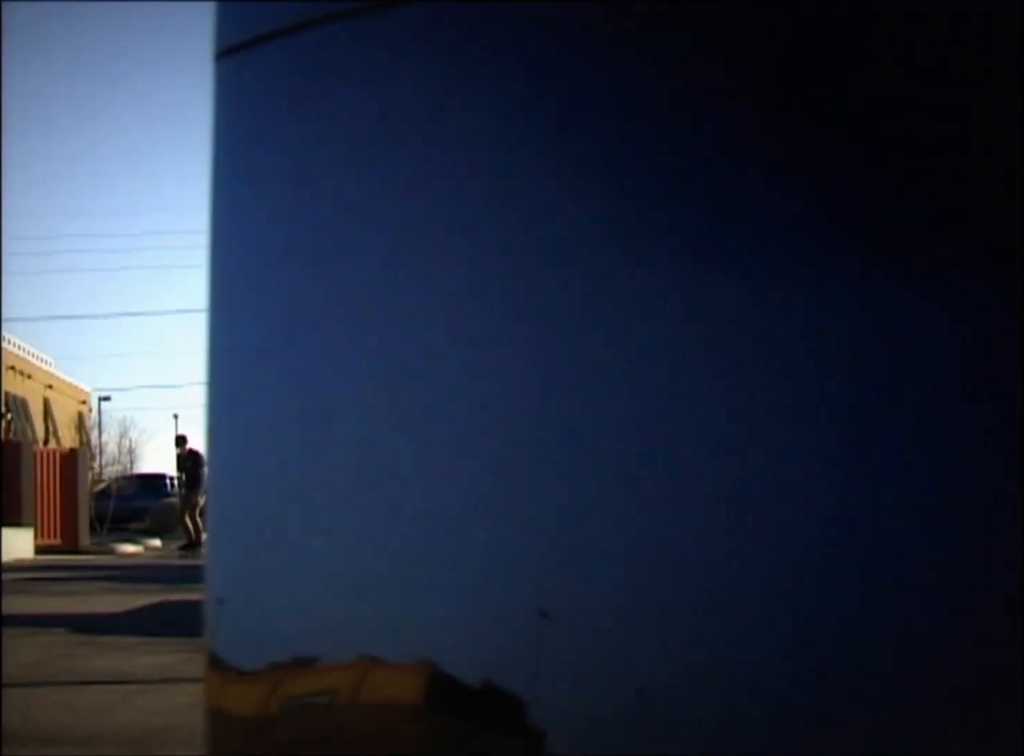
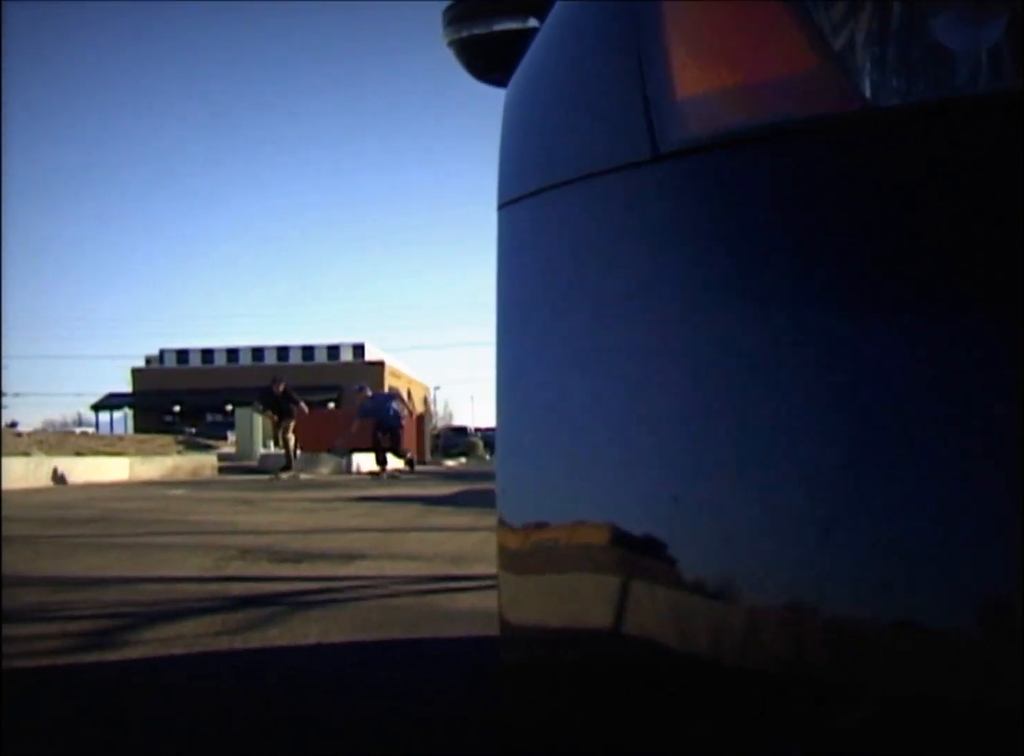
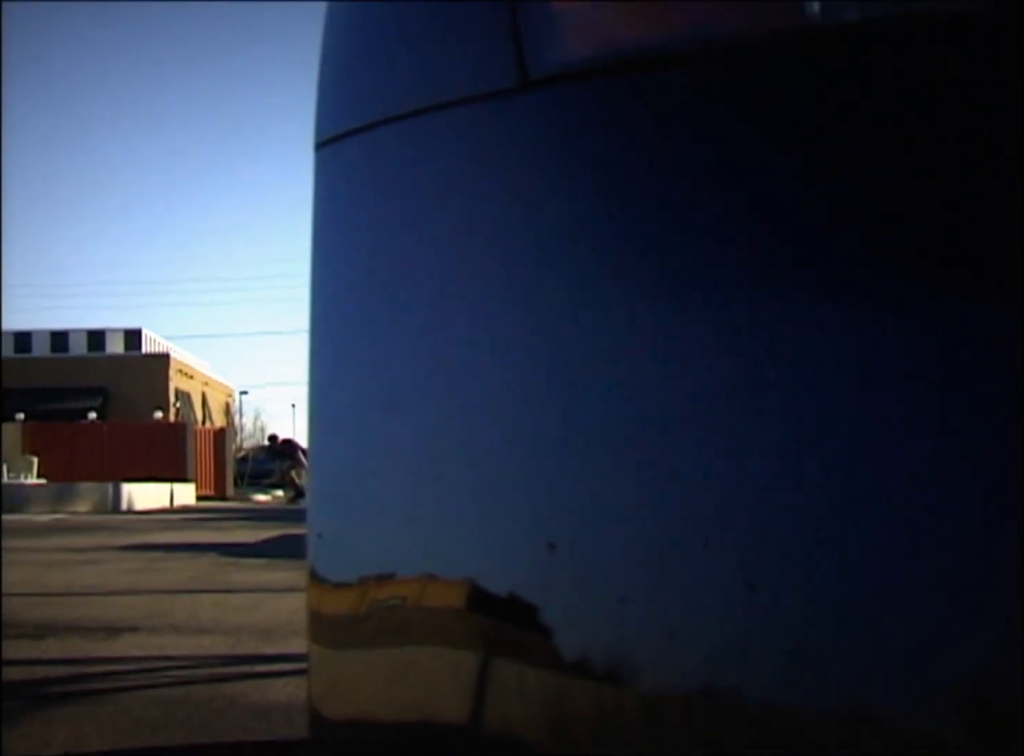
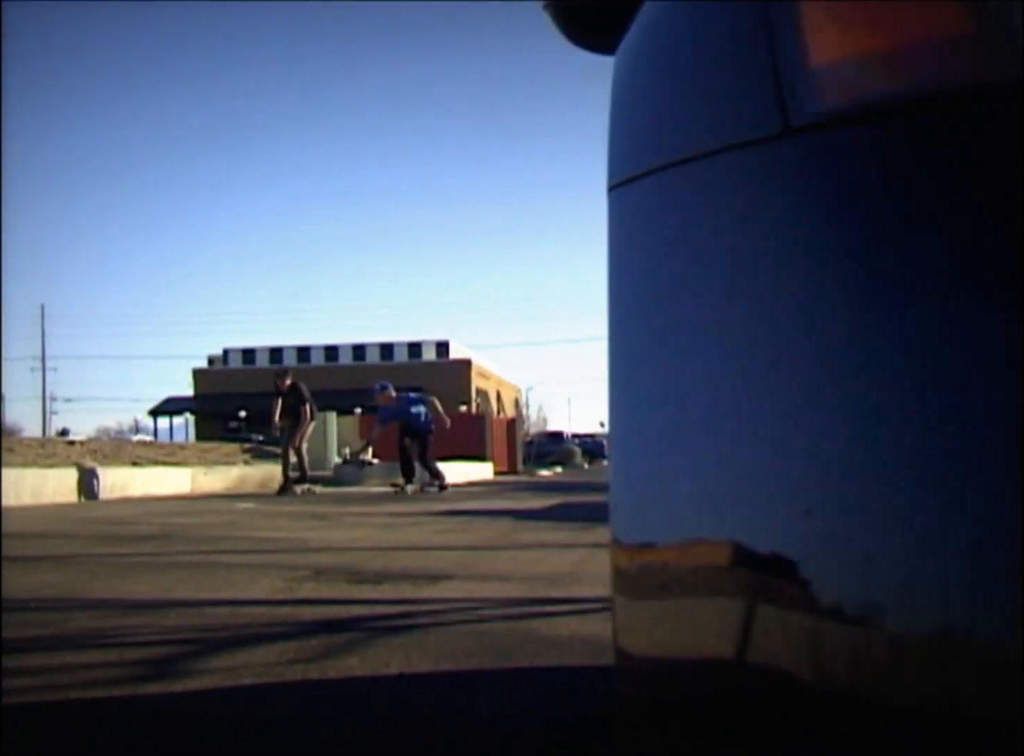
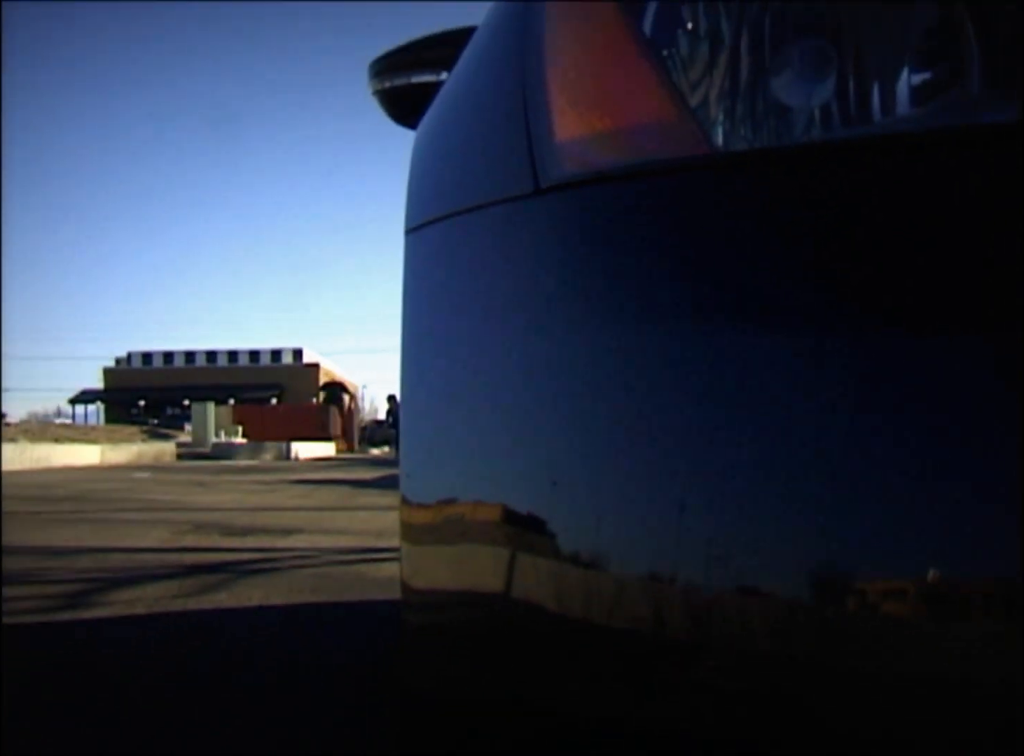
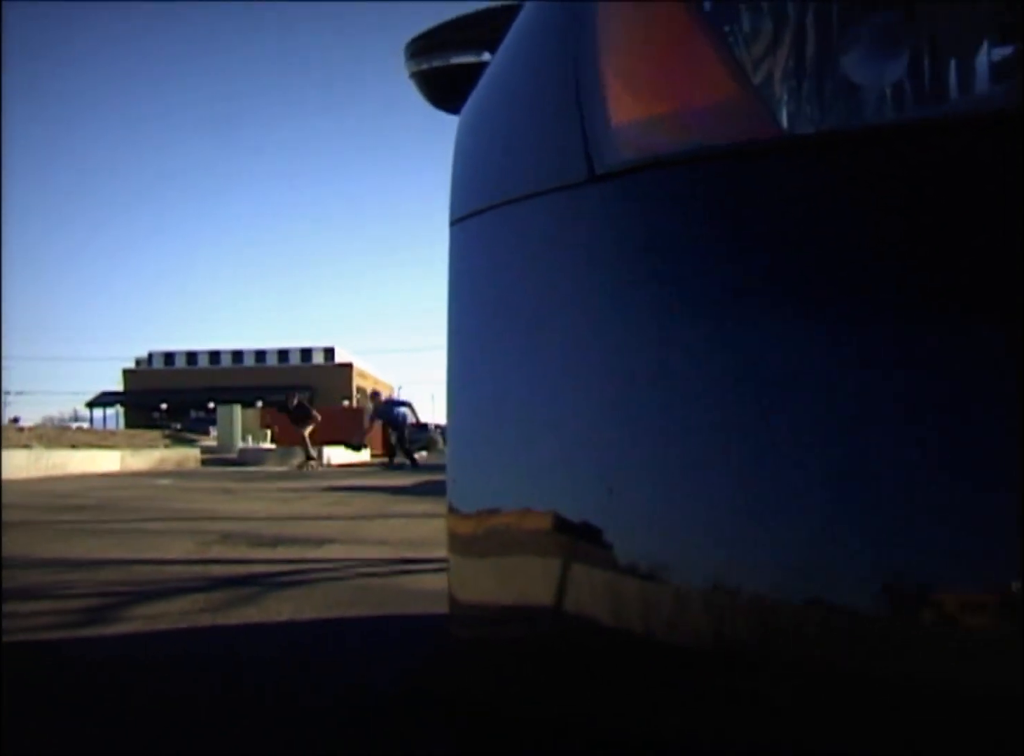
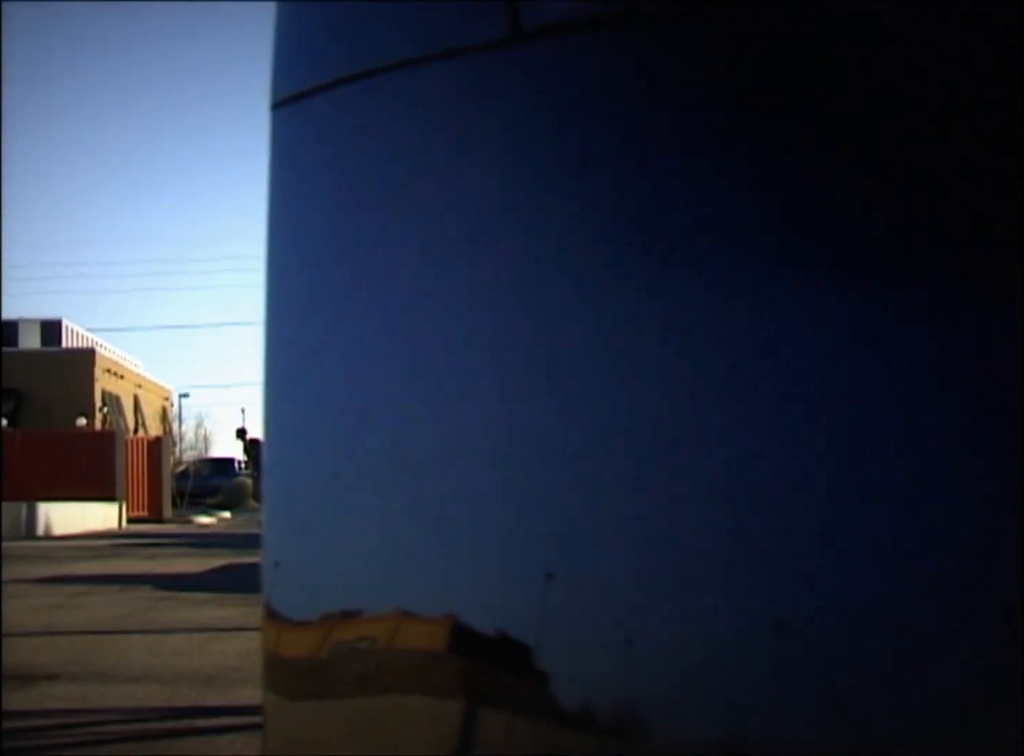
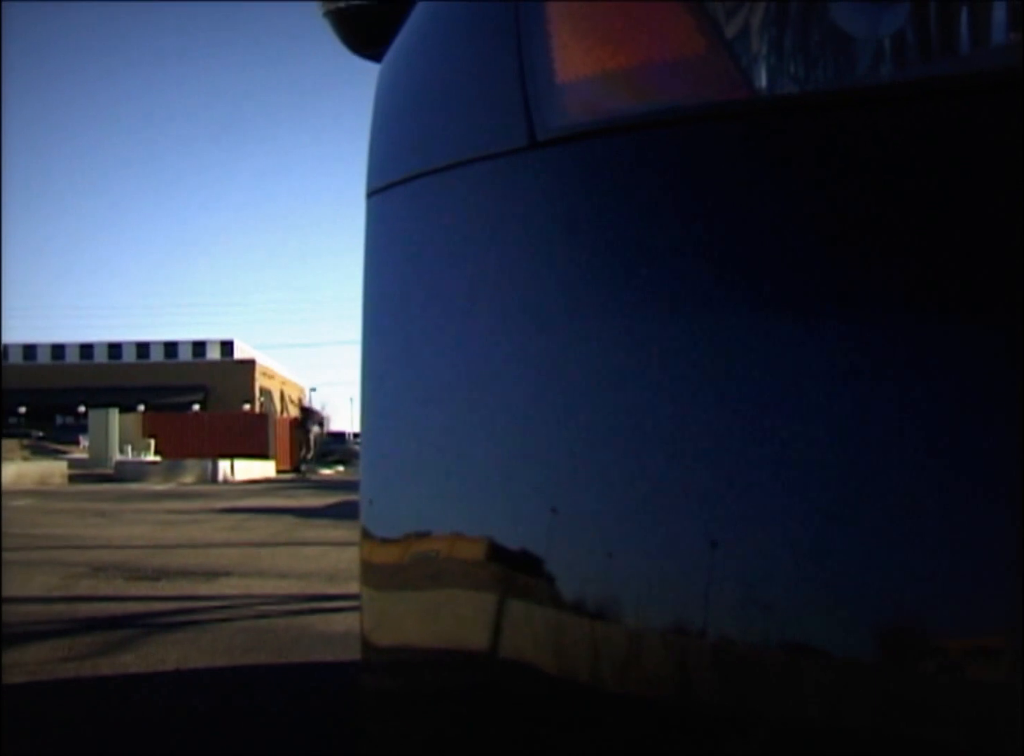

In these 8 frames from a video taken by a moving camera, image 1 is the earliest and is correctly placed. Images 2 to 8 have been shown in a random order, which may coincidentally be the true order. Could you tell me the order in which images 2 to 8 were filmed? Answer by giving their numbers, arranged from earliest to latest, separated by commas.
7, 3, 8, 5, 6, 2, 4
